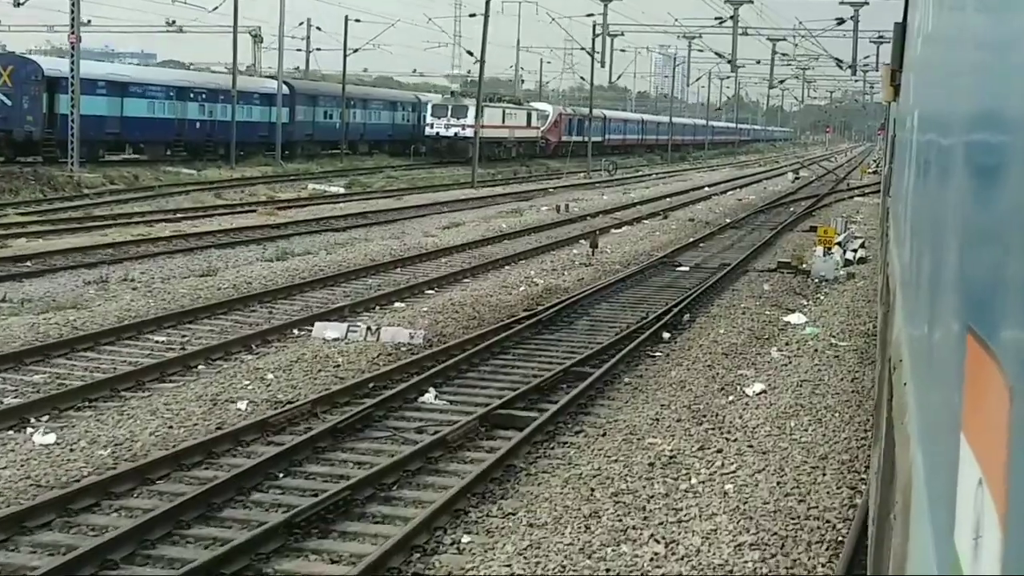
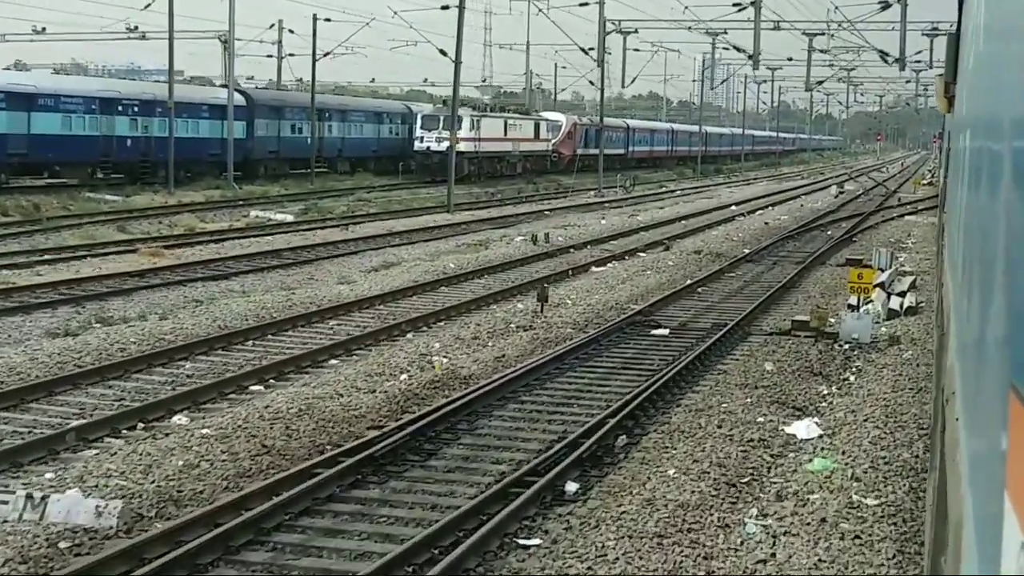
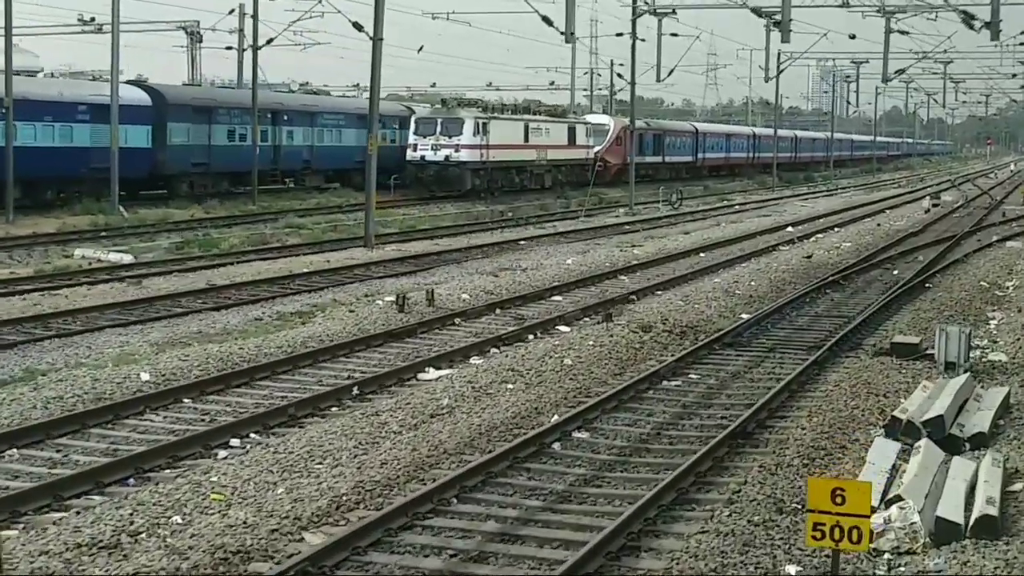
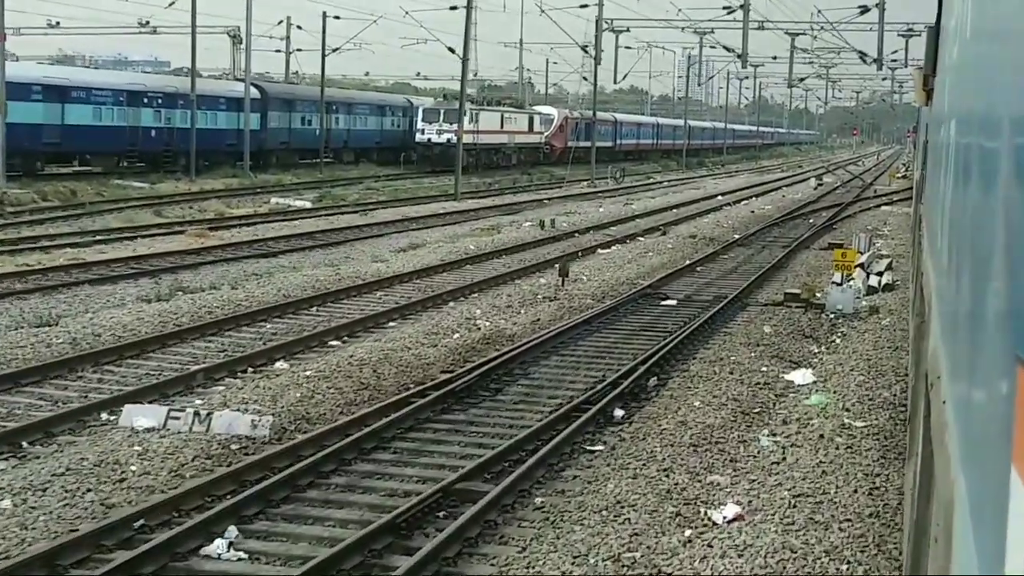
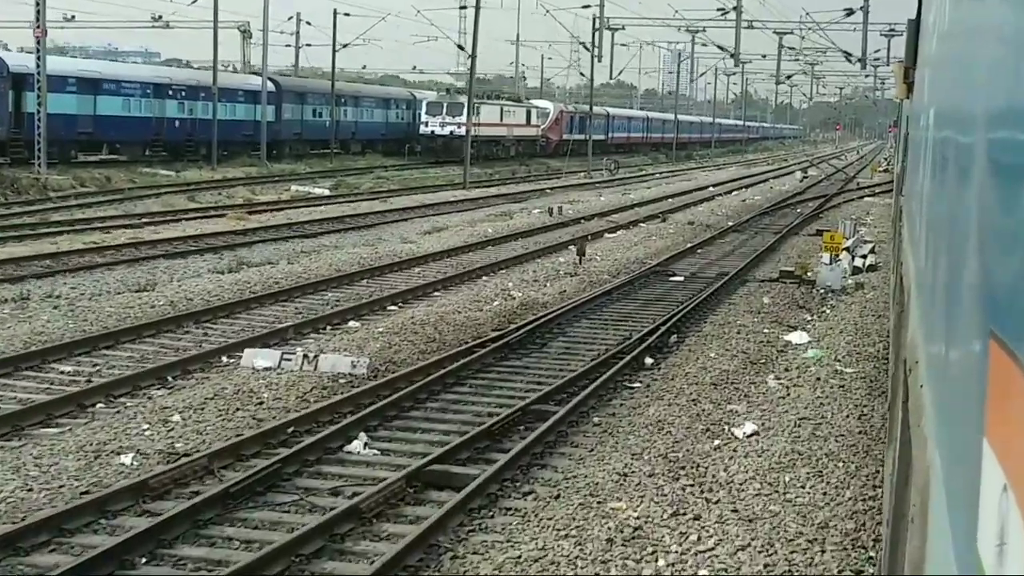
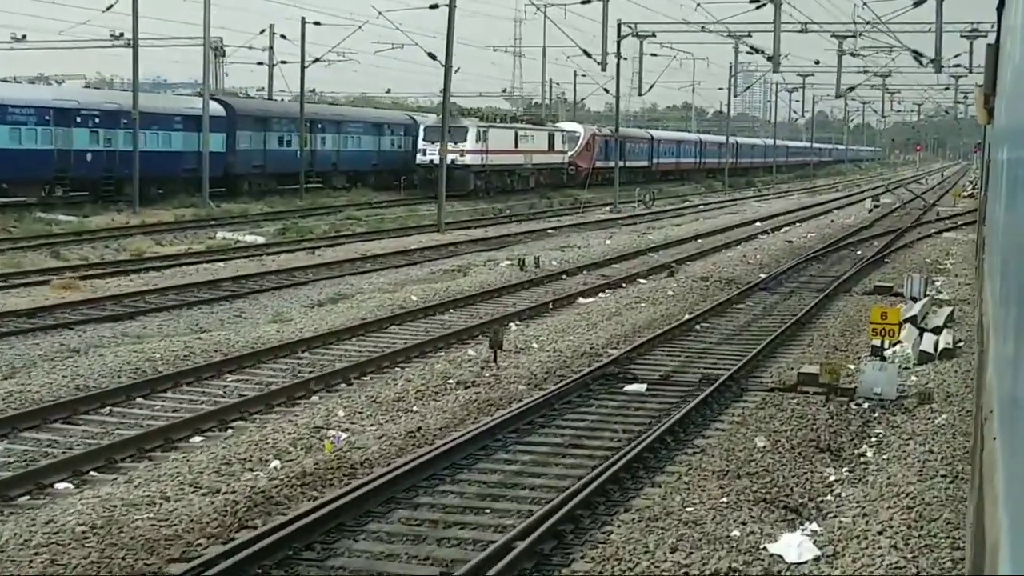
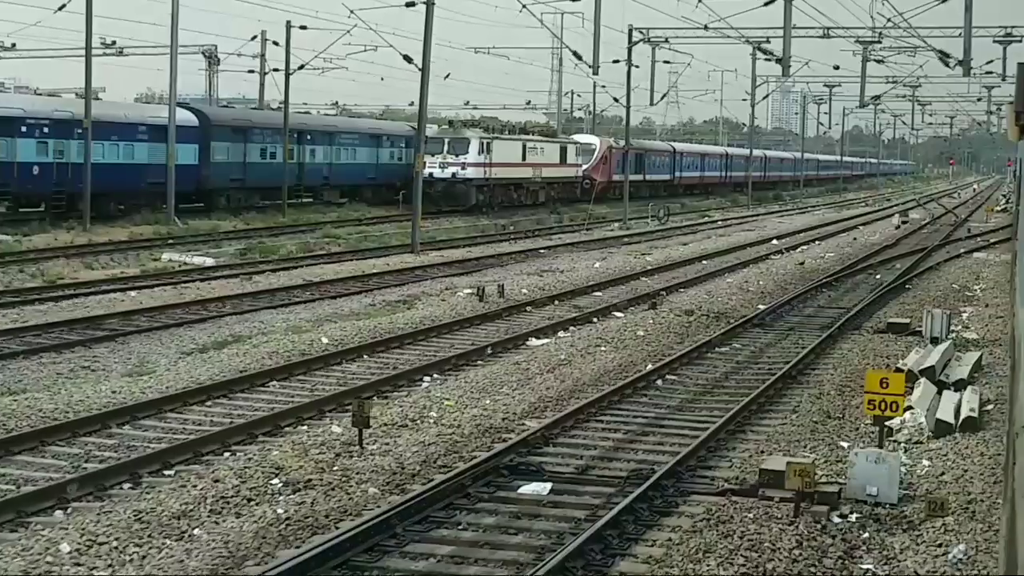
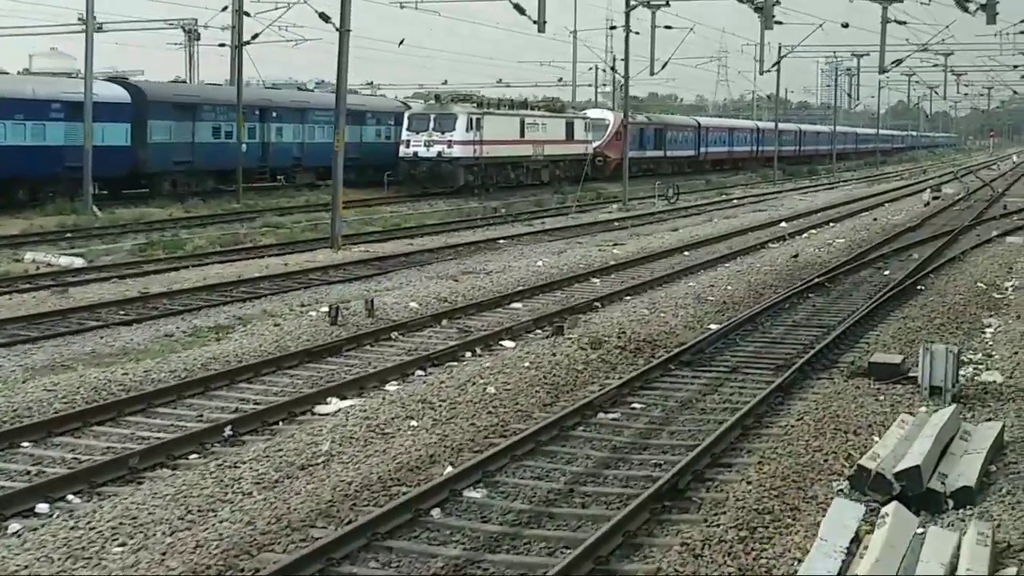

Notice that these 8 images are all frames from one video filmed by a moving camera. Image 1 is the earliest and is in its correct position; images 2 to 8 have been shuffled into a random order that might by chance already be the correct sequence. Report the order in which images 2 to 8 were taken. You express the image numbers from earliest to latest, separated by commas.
5, 4, 2, 6, 7, 3, 8
